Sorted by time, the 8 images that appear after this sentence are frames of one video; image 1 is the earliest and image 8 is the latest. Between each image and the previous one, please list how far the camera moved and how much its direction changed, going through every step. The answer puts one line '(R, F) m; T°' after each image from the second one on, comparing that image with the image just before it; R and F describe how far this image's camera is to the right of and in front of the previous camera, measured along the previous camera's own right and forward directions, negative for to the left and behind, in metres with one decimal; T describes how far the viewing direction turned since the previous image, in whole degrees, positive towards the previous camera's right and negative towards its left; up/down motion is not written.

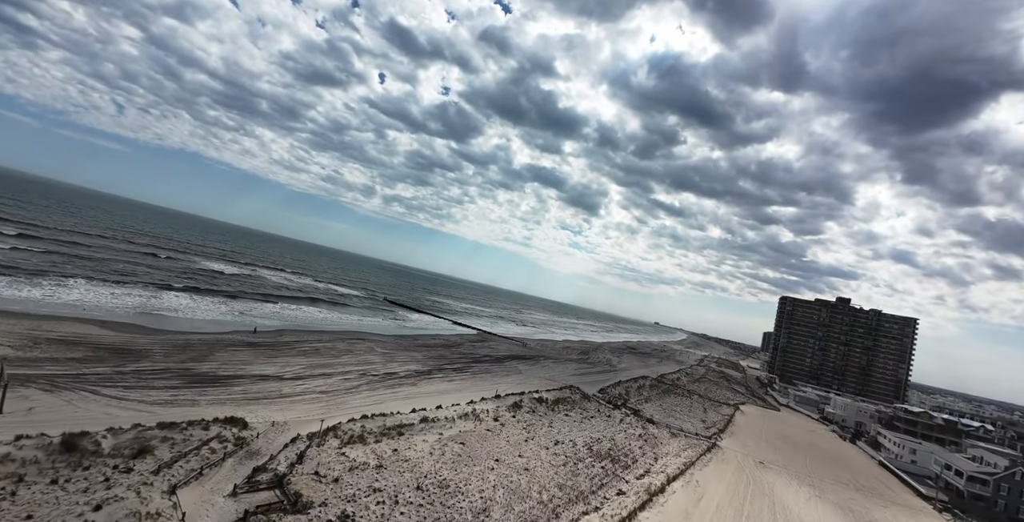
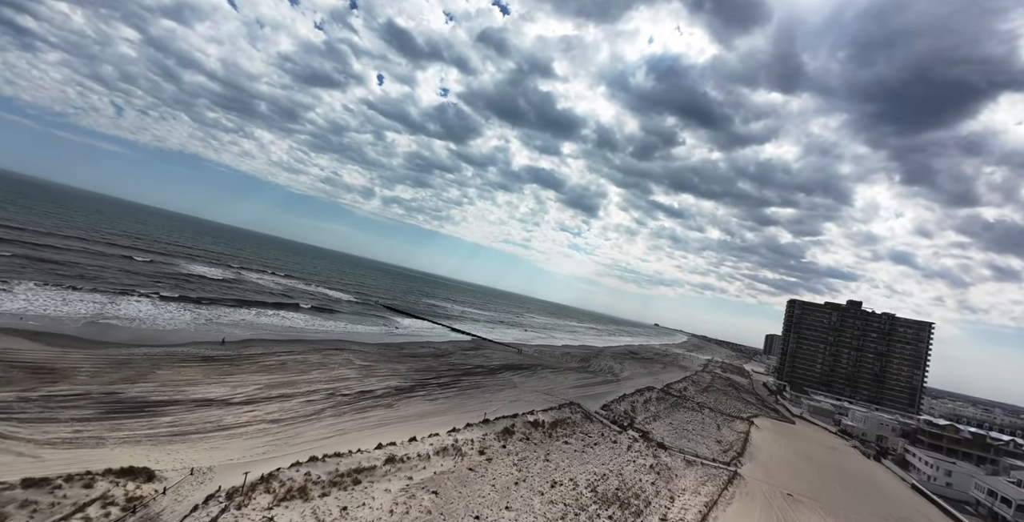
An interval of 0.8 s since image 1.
(+0.4, +2.7) m; 0°
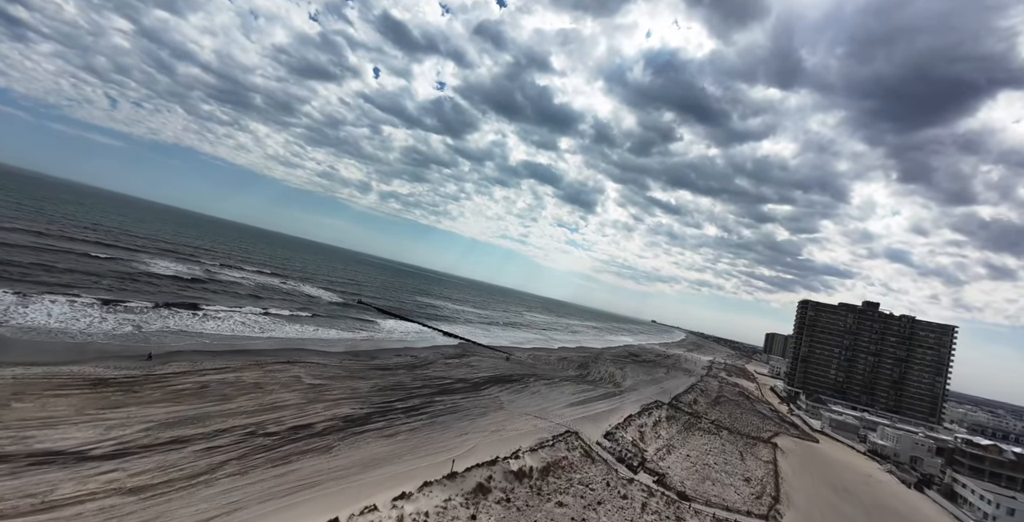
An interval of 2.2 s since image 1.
(+0.6, +4.3) m; 0°
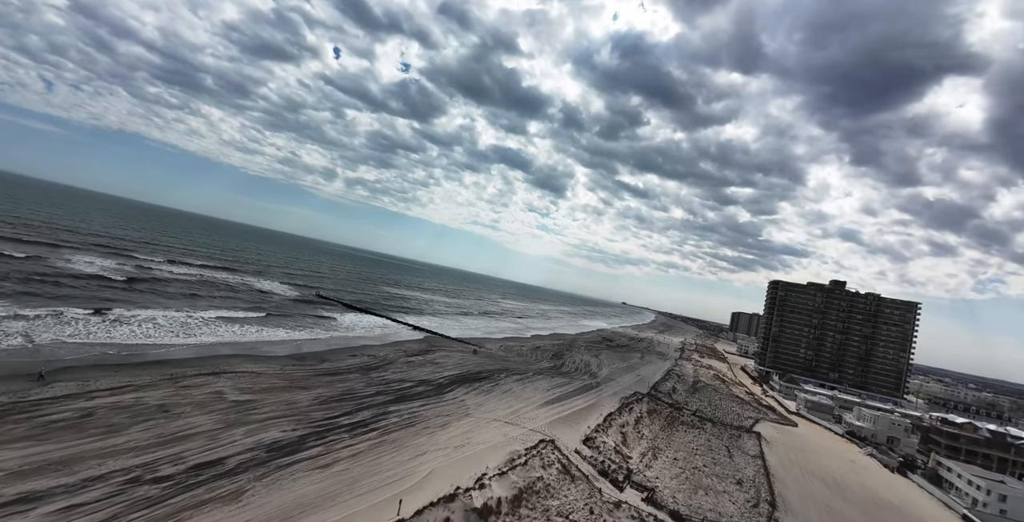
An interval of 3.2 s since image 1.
(+0.4, +2.8) m; +4°
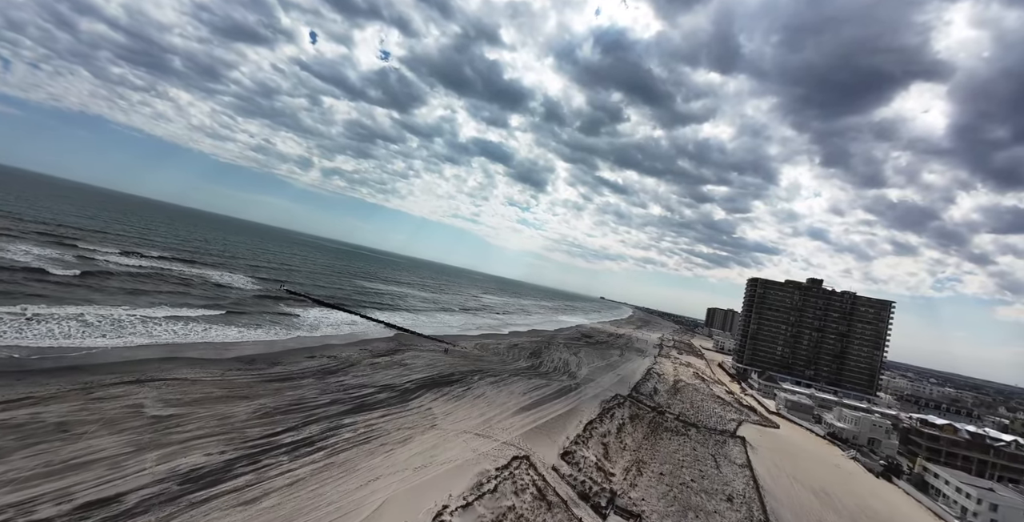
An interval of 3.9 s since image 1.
(+0.3, +2.0) m; +3°
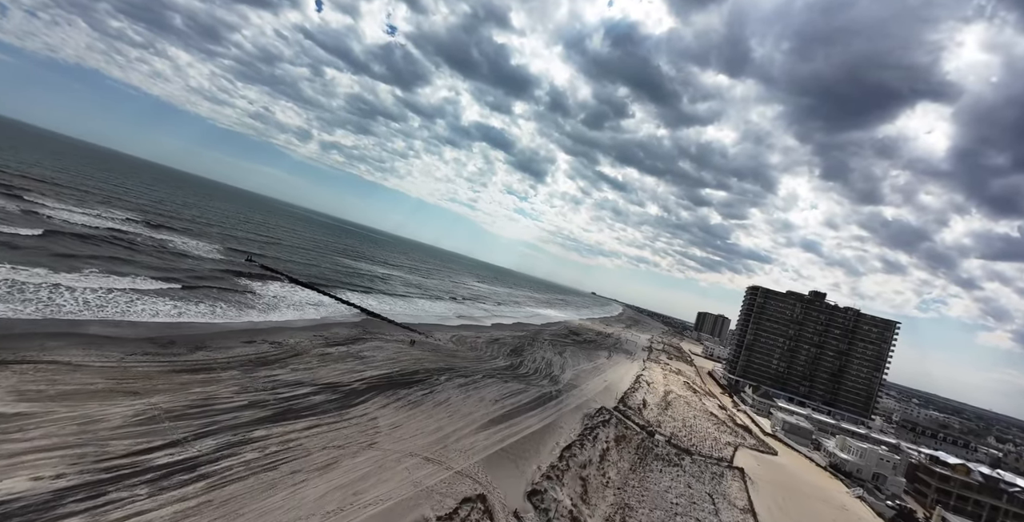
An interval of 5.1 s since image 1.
(+0.7, +3.6) m; +1°
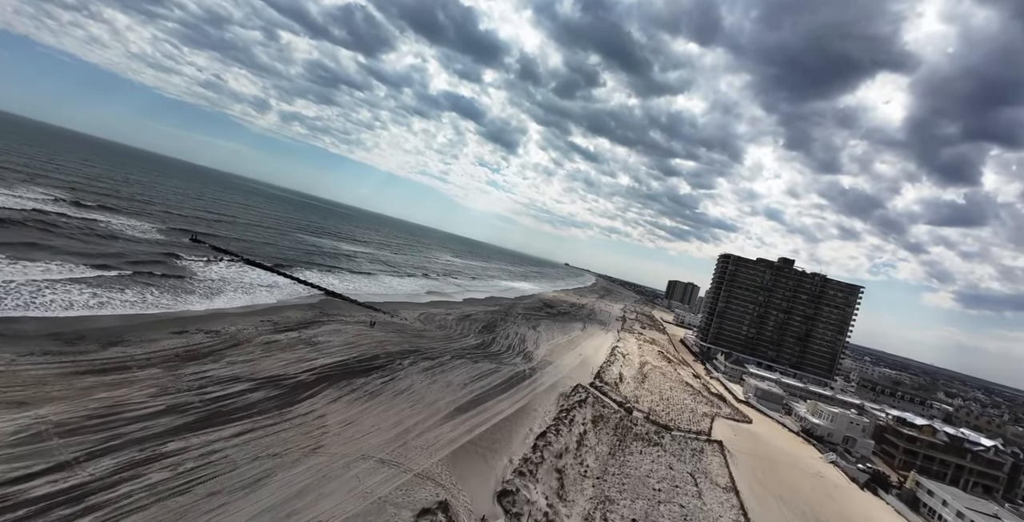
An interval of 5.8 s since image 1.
(+0.4, +1.9) m; +4°
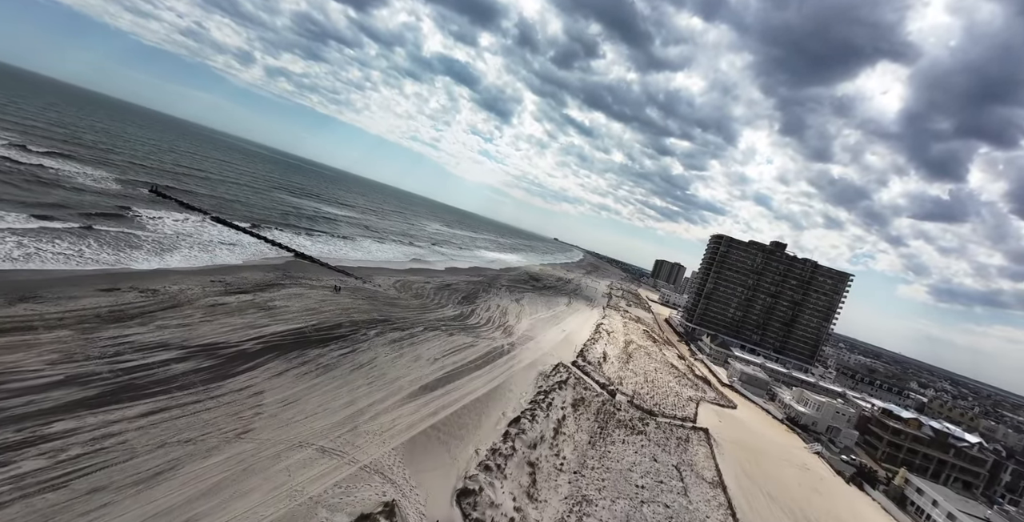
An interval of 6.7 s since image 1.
(+0.4, +2.1) m; +2°
